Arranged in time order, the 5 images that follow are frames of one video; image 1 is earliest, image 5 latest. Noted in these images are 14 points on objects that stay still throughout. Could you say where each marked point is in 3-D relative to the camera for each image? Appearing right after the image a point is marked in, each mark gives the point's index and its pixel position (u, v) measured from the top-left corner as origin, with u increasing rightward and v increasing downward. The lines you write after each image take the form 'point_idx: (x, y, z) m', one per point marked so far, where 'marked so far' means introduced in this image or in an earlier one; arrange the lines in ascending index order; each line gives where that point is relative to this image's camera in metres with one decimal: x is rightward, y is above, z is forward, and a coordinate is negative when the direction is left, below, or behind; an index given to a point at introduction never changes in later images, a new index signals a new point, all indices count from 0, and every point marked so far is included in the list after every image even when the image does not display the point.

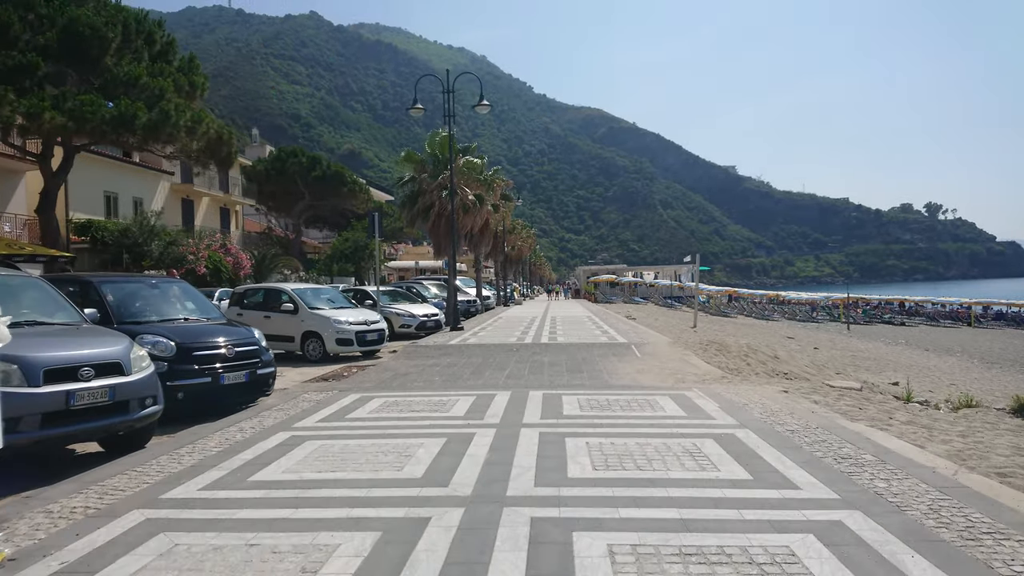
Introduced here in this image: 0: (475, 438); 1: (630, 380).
0: (-0.4, -1.4, +6.6) m
1: (+1.9, -1.5, +11.1) m
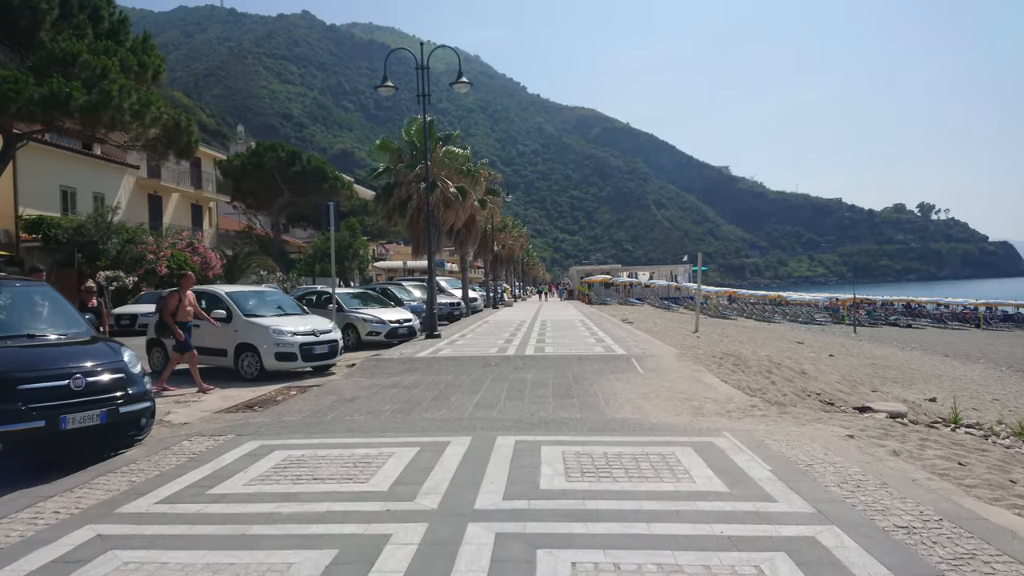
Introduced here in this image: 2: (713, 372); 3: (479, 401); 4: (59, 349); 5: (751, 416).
0: (-0.7, -1.5, +4.0) m
1: (+1.5, -1.5, +8.6) m
2: (+3.5, -1.5, +12.2) m
3: (-0.4, -1.6, +9.8) m
4: (-4.6, -0.6, +7.0) m
5: (+2.8, -1.5, +8.1) m
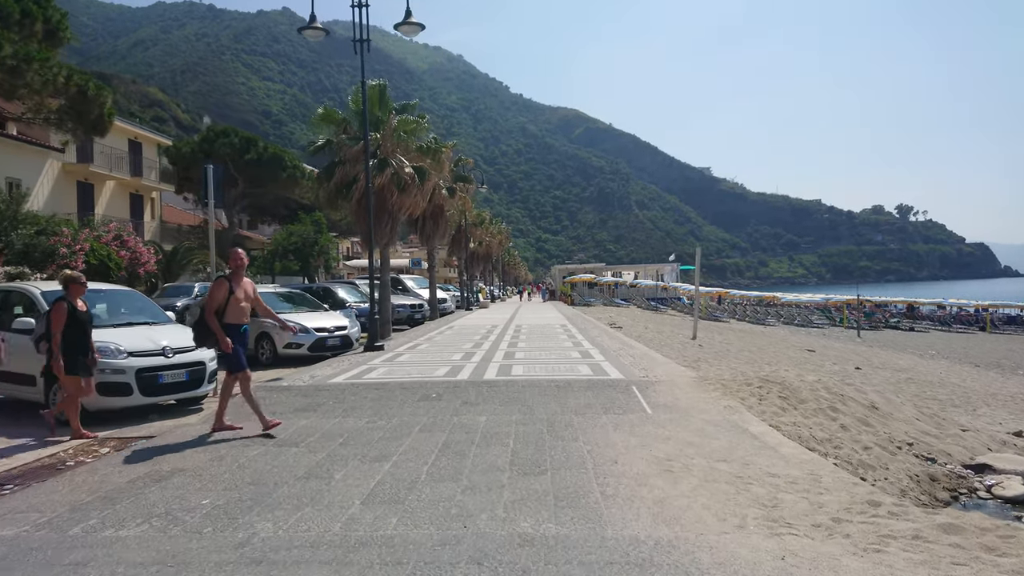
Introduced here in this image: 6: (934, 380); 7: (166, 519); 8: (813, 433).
0: (-1.2, -1.5, -0.1) m
1: (+1.0, -1.5, +4.5) m
2: (+2.9, -1.5, +8.2) m
3: (-1.1, -1.6, +5.7) m
4: (-5.1, -0.6, +2.8) m
5: (+2.3, -1.5, +4.1) m
6: (+12.1, -2.6, +19.8) m
7: (-2.5, -1.6, +5.0) m
8: (+3.5, -1.7, +7.9) m
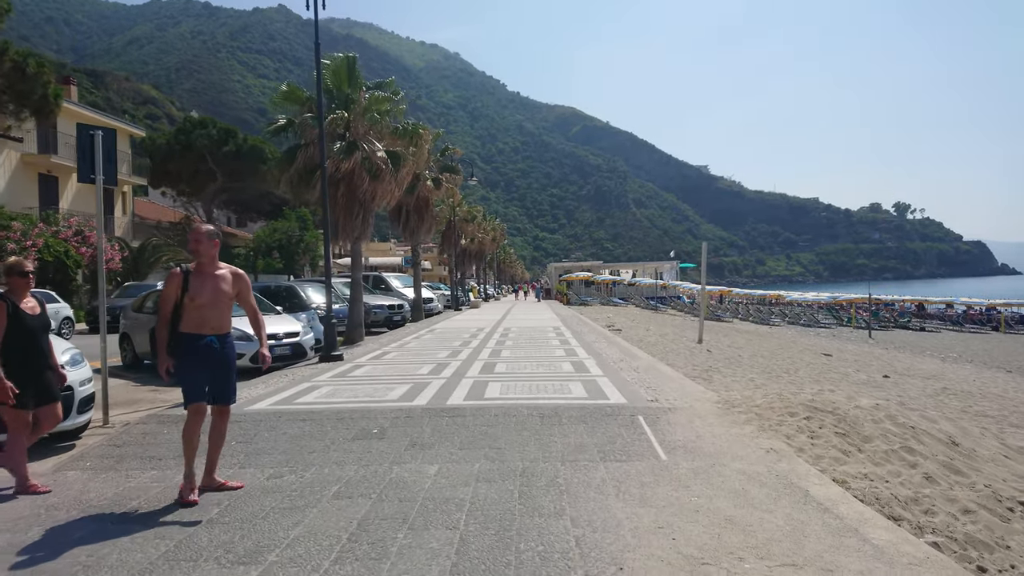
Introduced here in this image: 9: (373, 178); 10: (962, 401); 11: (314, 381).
0: (-1.5, -1.5, -2.4) m
1: (+0.7, -1.5, +2.3) m
2: (+2.6, -1.5, +6.0) m
3: (-1.4, -1.6, +3.4) m
4: (-5.4, -0.6, +0.5) m
5: (+1.9, -1.5, +1.8) m
6: (+11.7, -2.6, +17.6) m
7: (-2.8, -1.7, +2.7) m
8: (+3.1, -1.7, +5.7) m
9: (-3.7, +3.0, +18.8) m
10: (+9.6, -2.4, +14.7) m
11: (-3.0, -1.4, +10.3) m
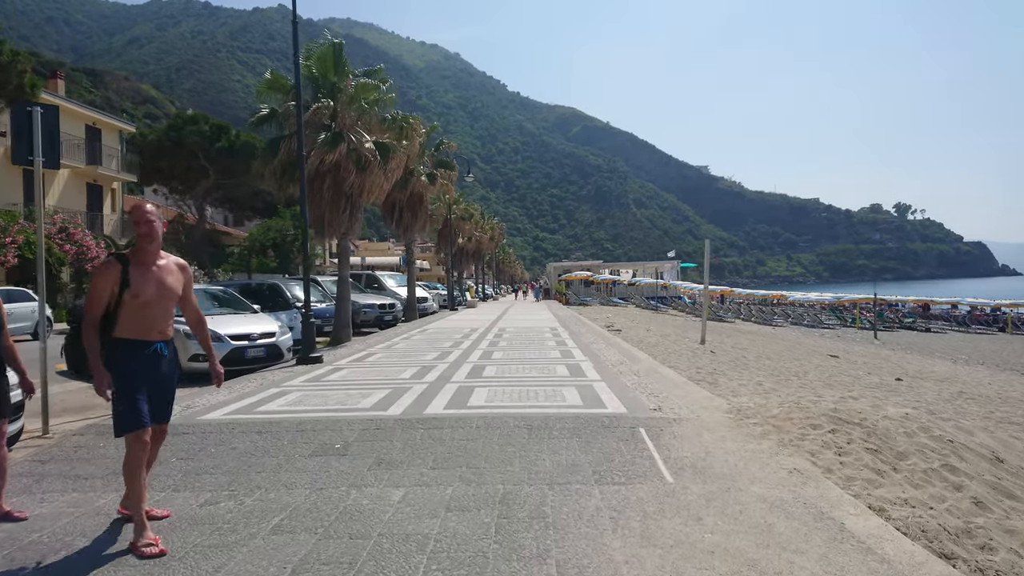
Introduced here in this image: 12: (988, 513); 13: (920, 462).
0: (-1.6, -1.4, -3.3) m
1: (+0.5, -1.5, +1.4) m
2: (+2.4, -1.4, +5.1) m
3: (-1.5, -1.5, +2.5) m
4: (-5.6, -0.5, -0.4) m
5: (+1.8, -1.4, +1.0) m
6: (+11.6, -2.6, +16.7) m
7: (-3.0, -1.6, +1.8) m
8: (+3.0, -1.6, +4.8) m
9: (-3.9, +3.1, +17.9) m
10: (+9.4, -2.4, +13.8) m
11: (-3.1, -1.3, +9.4) m
12: (+3.6, -1.7, +5.2) m
13: (+3.4, -1.4, +5.9) m
